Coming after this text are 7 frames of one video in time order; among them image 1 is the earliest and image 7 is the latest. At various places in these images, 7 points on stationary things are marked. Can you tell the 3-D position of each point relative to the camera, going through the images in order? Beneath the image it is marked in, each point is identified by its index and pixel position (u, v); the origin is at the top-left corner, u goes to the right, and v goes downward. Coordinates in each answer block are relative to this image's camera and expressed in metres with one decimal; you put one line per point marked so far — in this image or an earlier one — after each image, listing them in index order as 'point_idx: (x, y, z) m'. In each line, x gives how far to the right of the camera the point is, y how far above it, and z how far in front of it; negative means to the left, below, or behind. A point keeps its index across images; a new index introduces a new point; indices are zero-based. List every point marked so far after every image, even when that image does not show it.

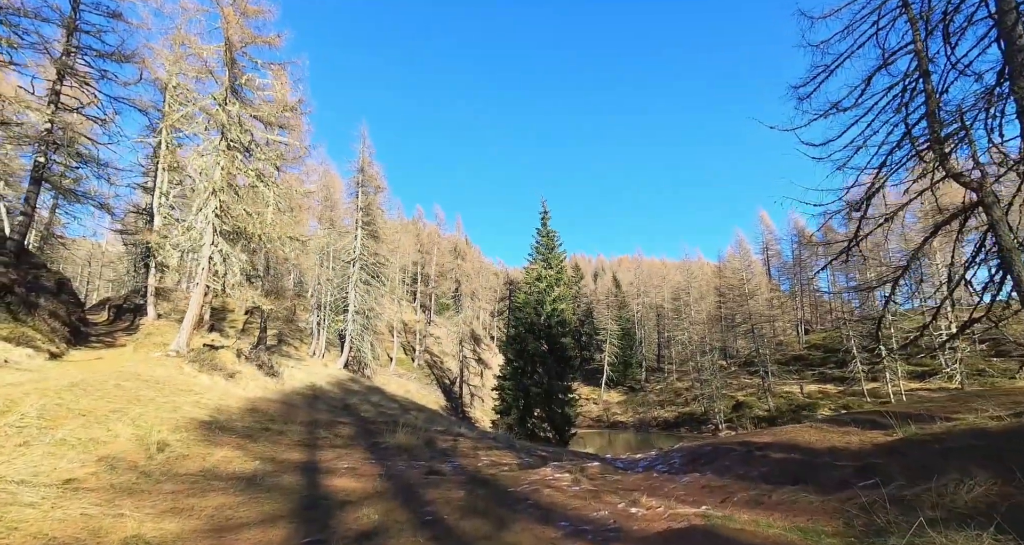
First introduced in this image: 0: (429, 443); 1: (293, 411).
0: (-1.7, -3.4, +10.8) m
1: (-5.1, -3.2, +13.0) m
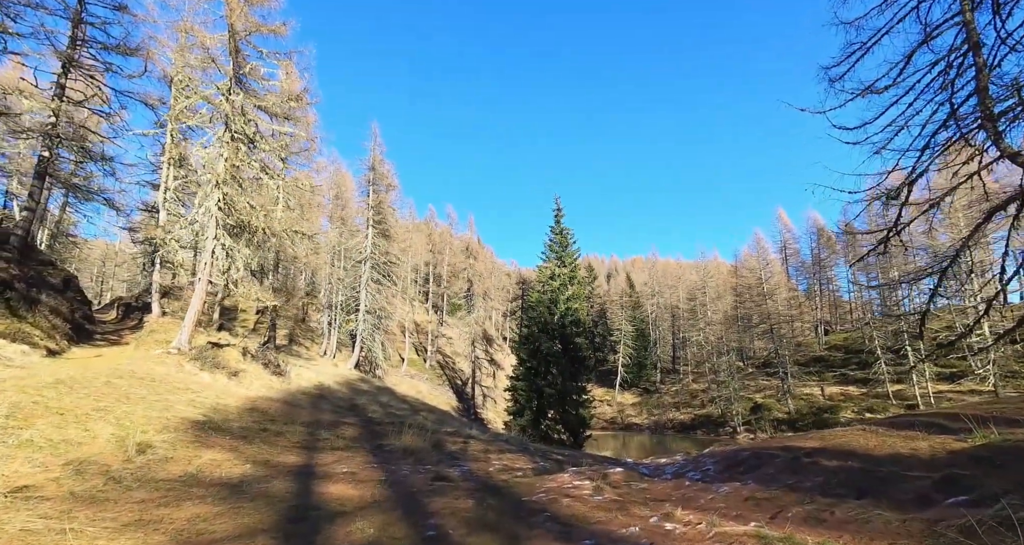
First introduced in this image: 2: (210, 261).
0: (-1.4, -3.2, +10.2) m
1: (-4.8, -3.1, +12.4) m
2: (-8.5, +0.3, +15.5) m
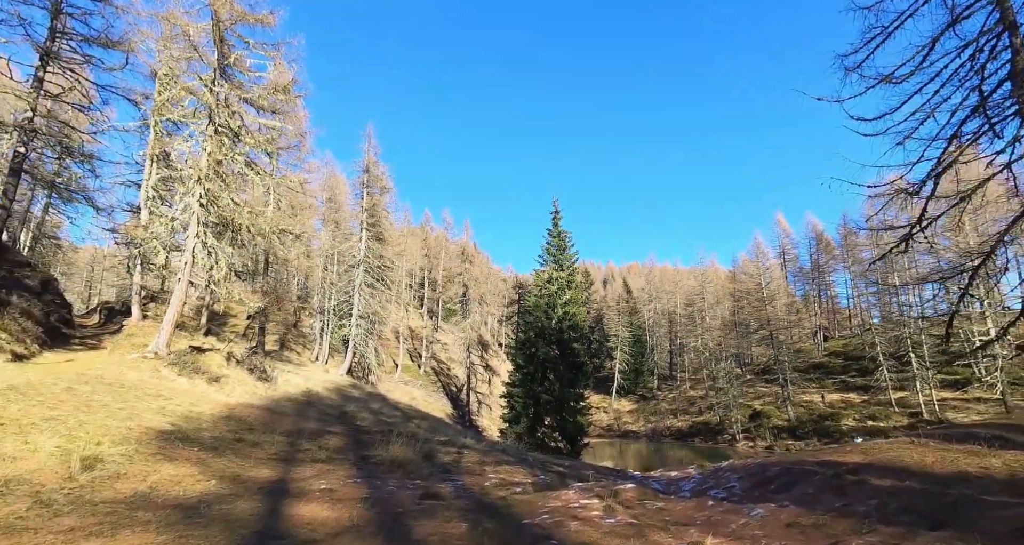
0: (-1.4, -3.1, +9.4) m
1: (-4.9, -3.1, +11.6) m
2: (-8.6, +0.3, +14.8) m
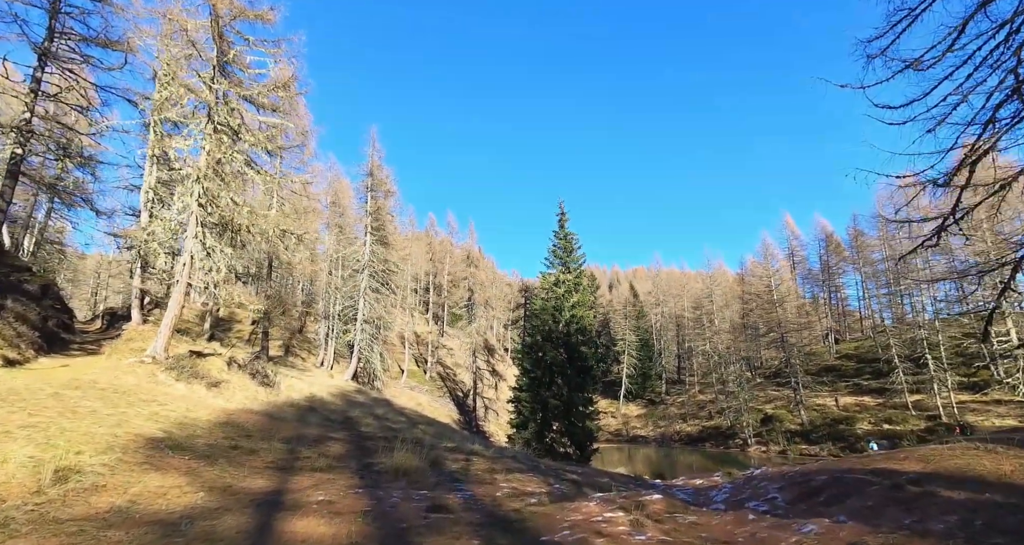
0: (-1.3, -3.1, +8.9) m
1: (-4.7, -3.1, +11.1) m
2: (-8.4, +0.3, +14.3) m
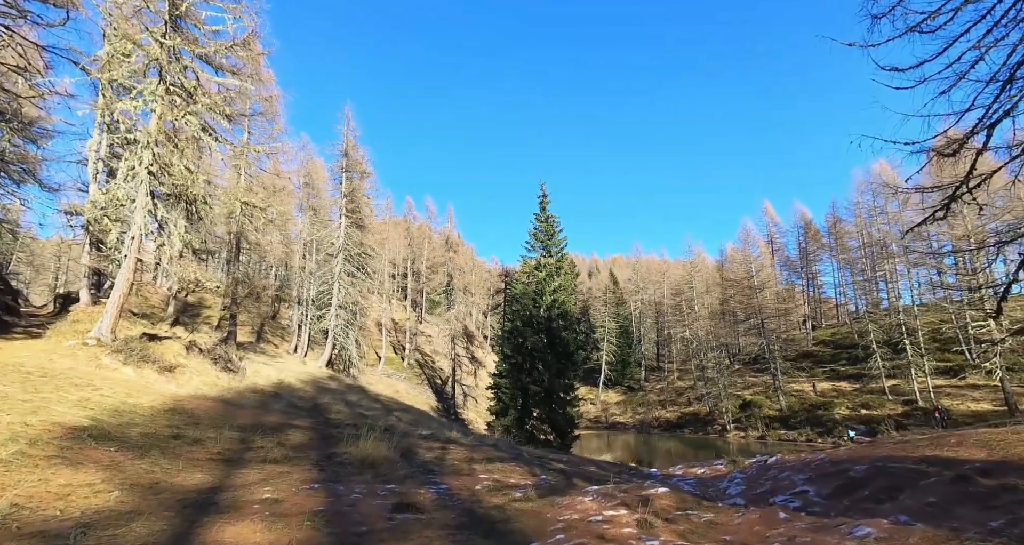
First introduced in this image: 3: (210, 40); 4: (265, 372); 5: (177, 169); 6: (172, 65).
0: (-1.5, -2.6, +8.0) m
1: (-5.1, -2.5, +10.1) m
2: (-8.8, +0.9, +13.1) m
3: (-7.6, +5.8, +13.8) m
4: (-8.9, -3.6, +19.9) m
5: (-8.1, +2.5, +13.4) m
6: (-8.1, +5.0, +13.2) m
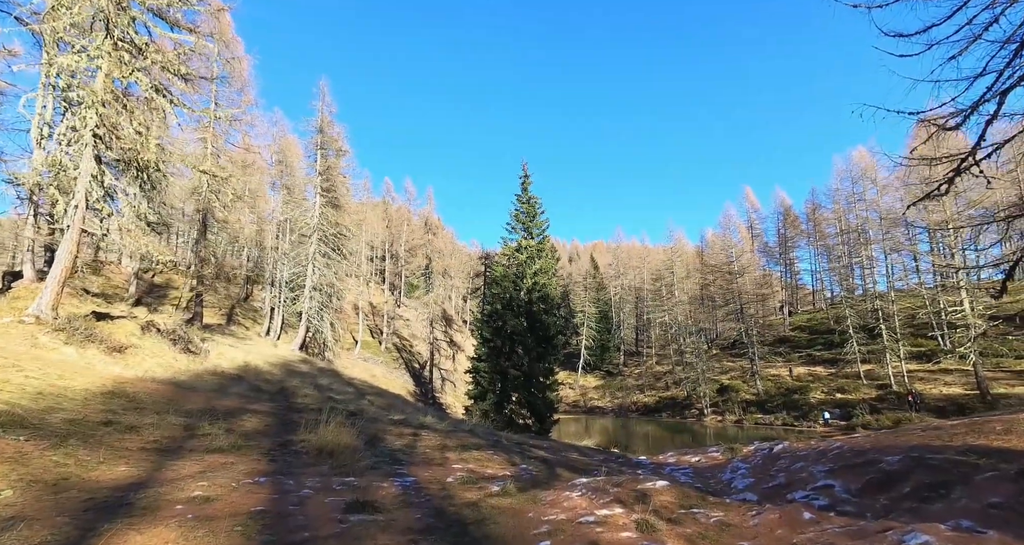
0: (-1.8, -2.2, +7.3) m
1: (-5.4, -2.0, +9.2) m
2: (-9.3, +1.5, +12.0) m
3: (-8.0, +6.4, +12.7) m
4: (-9.6, -2.8, +18.9) m
5: (-8.6, +3.1, +12.3) m
6: (-8.5, +5.6, +12.0) m
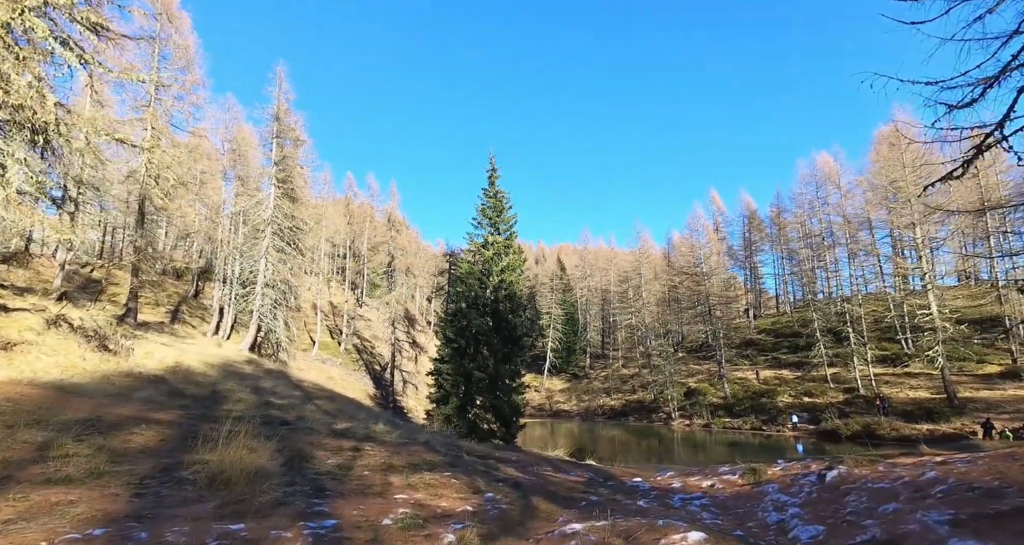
0: (-2.2, -2.0, +5.7) m
1: (-5.9, -1.7, +7.4) m
2: (-9.9, +1.8, +10.0) m
3: (-8.6, +6.8, +10.8) m
4: (-10.7, -2.5, +16.8) m
5: (-9.2, +3.4, +10.3) m
6: (-9.1, +5.9, +10.1) m
